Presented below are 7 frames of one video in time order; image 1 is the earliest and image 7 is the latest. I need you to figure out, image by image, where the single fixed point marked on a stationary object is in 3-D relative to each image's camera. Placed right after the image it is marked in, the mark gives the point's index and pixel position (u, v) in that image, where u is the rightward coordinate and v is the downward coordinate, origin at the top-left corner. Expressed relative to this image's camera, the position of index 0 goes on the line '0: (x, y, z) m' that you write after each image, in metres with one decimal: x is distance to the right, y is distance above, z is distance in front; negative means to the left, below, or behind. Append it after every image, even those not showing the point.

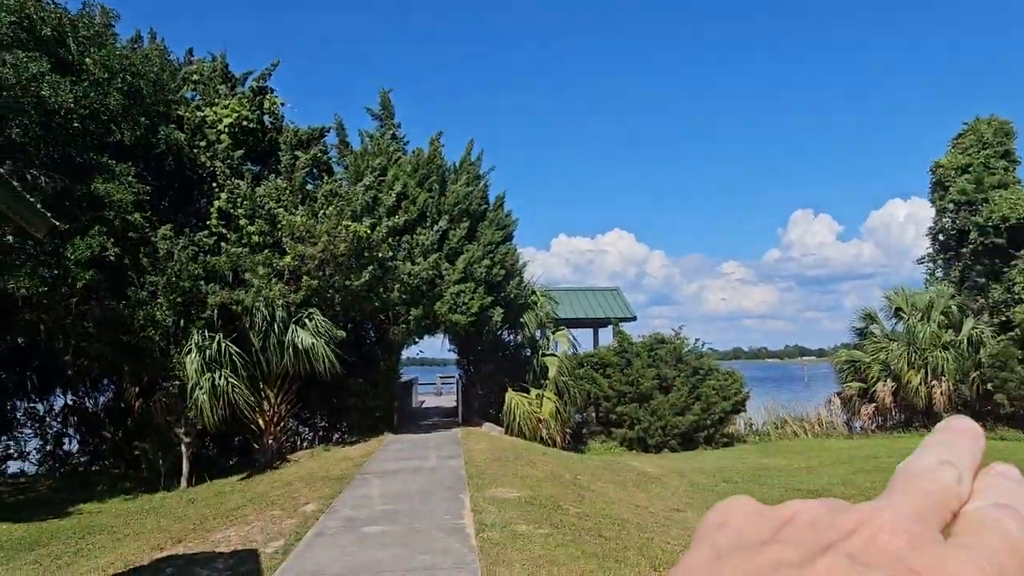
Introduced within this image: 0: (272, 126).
0: (-4.9, +3.3, +15.3) m
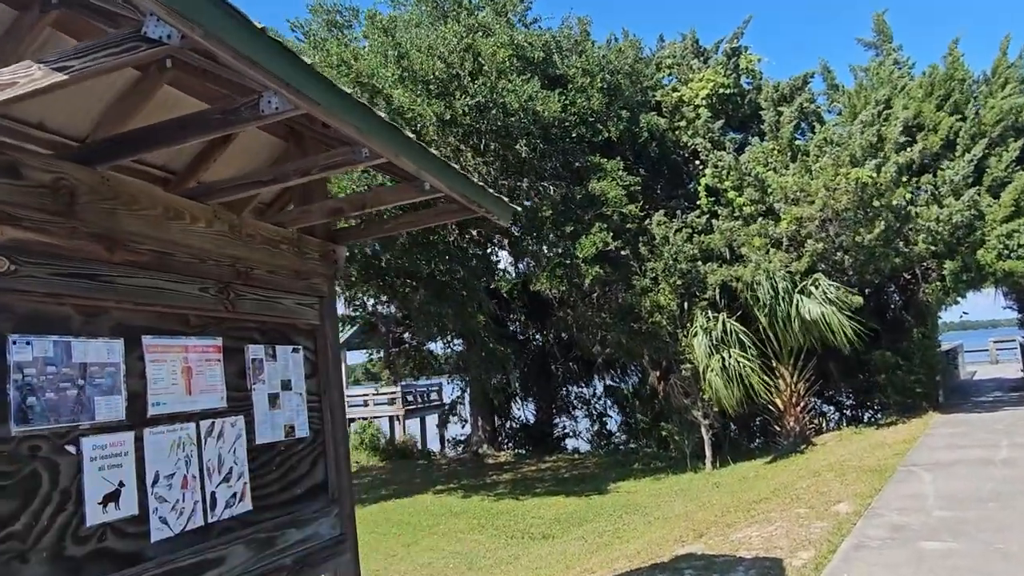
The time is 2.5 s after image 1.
0: (+4.6, +3.9, +14.3) m
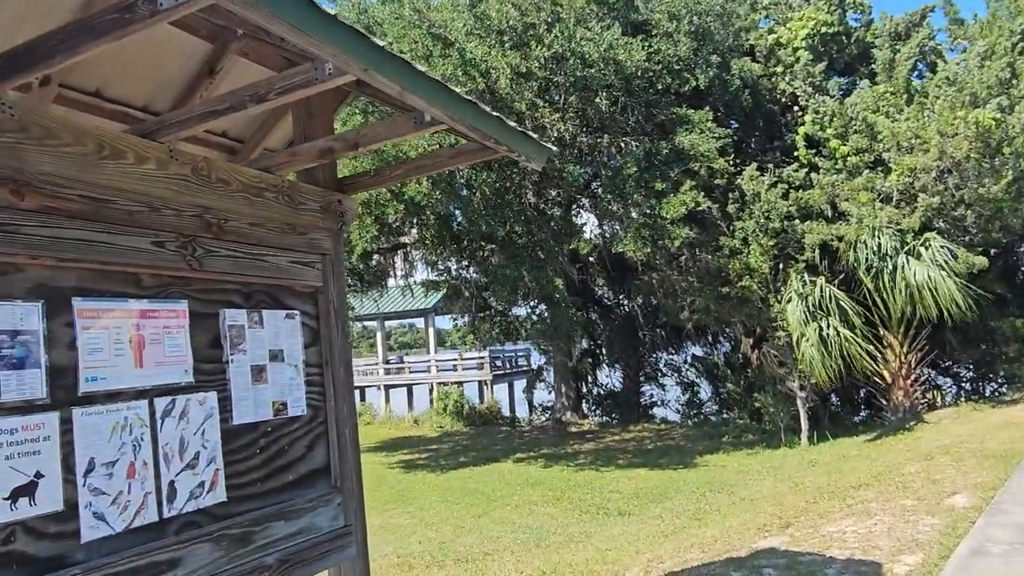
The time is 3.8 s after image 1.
0: (+6.0, +4.5, +12.8) m
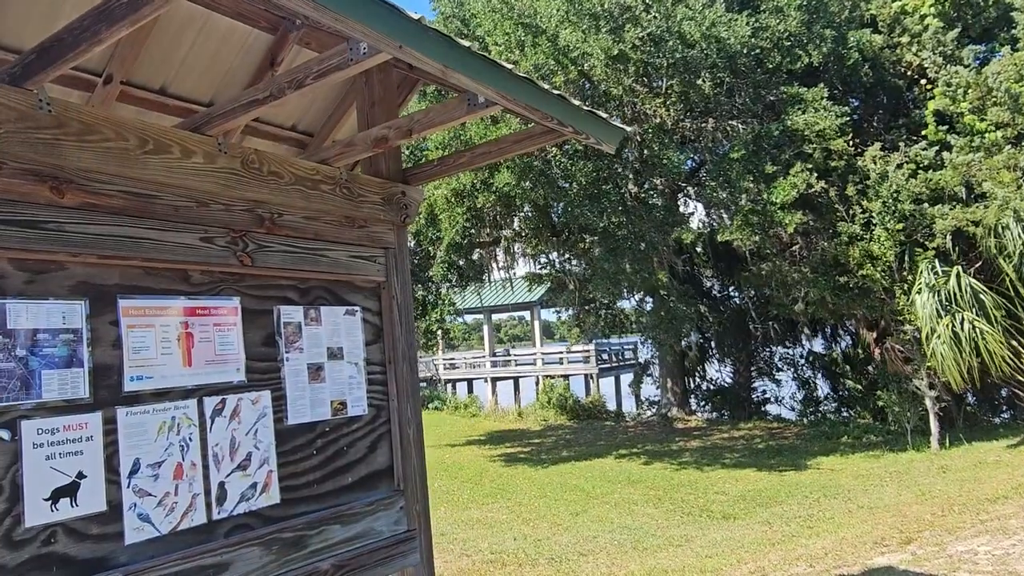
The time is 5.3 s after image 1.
0: (+7.6, +4.7, +11.6) m
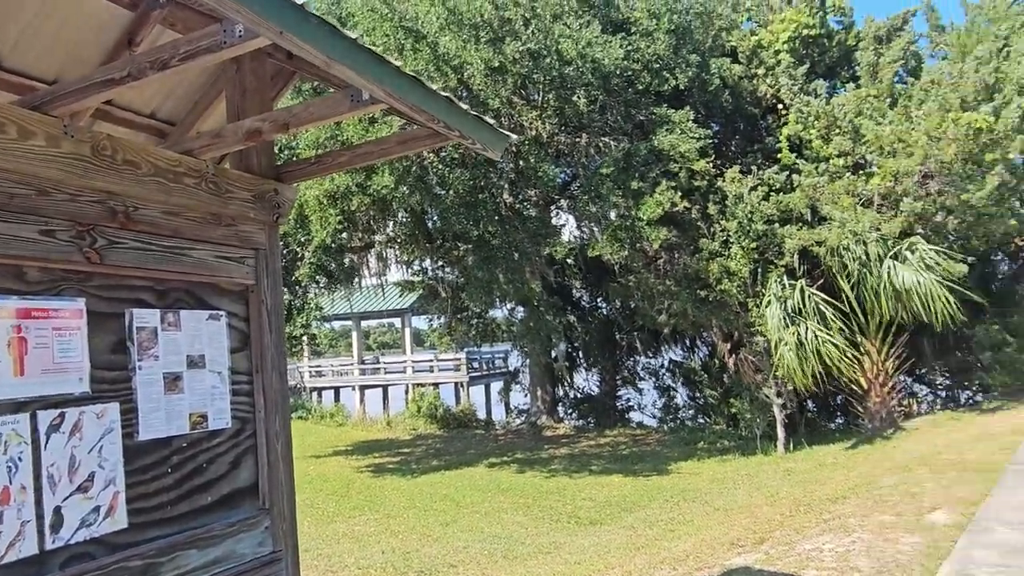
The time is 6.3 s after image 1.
0: (+5.6, +4.4, +12.7) m
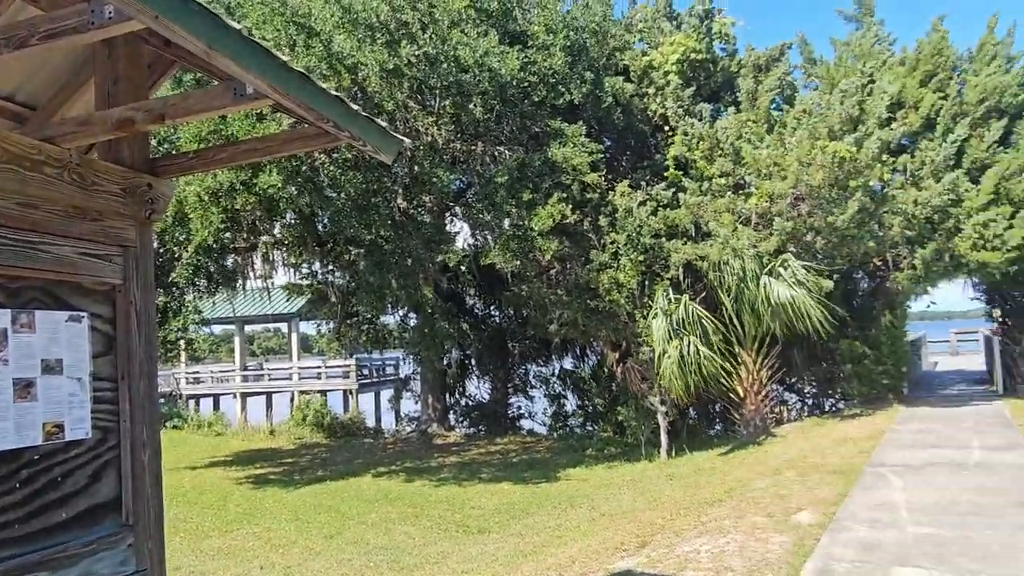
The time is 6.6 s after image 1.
0: (+3.9, +4.2, +13.4) m
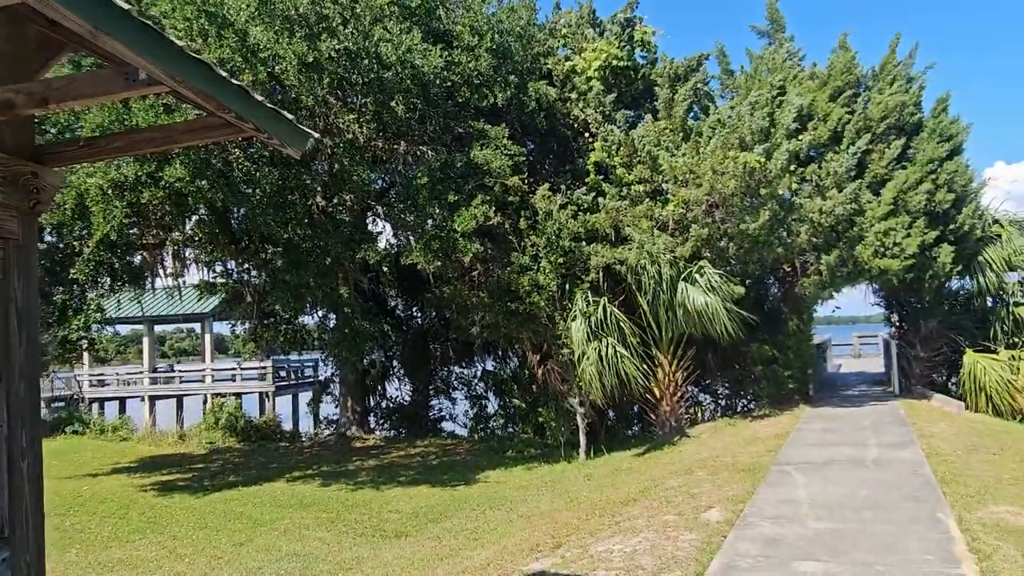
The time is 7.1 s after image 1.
0: (+2.5, +4.1, +13.7) m
